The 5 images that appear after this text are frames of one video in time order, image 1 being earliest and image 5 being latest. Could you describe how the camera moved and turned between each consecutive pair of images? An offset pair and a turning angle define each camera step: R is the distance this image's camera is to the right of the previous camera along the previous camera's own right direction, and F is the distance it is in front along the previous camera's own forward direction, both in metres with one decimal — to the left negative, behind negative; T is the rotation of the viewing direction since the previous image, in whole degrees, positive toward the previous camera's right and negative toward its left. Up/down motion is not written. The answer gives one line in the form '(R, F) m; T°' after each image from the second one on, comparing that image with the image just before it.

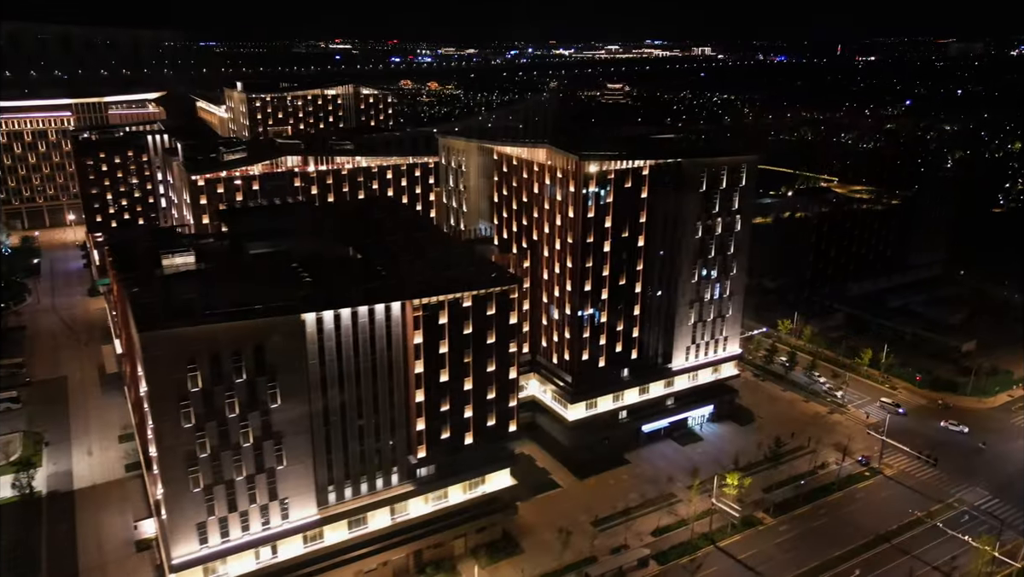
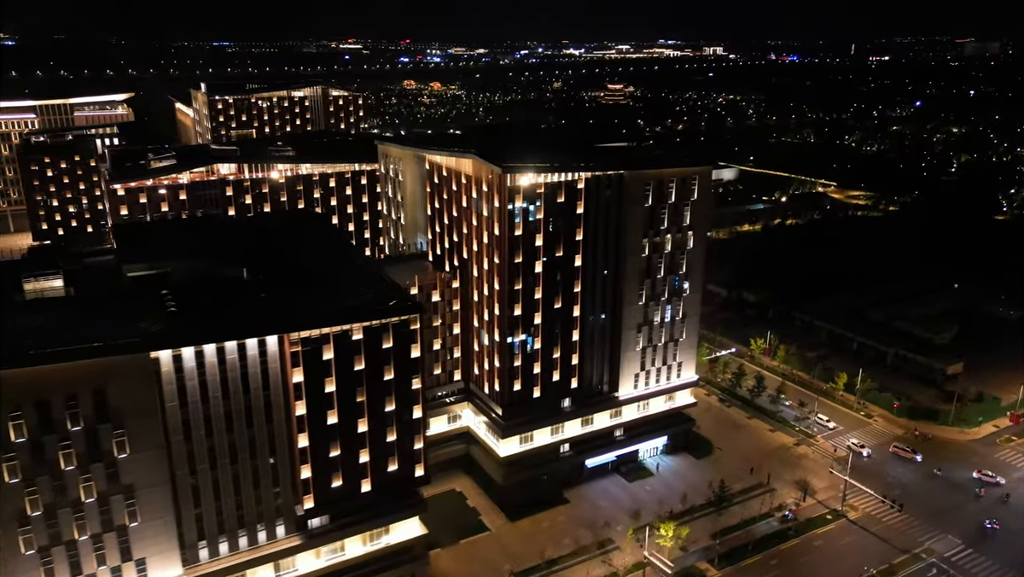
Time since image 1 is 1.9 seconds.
(+7.1, +5.7) m; -1°
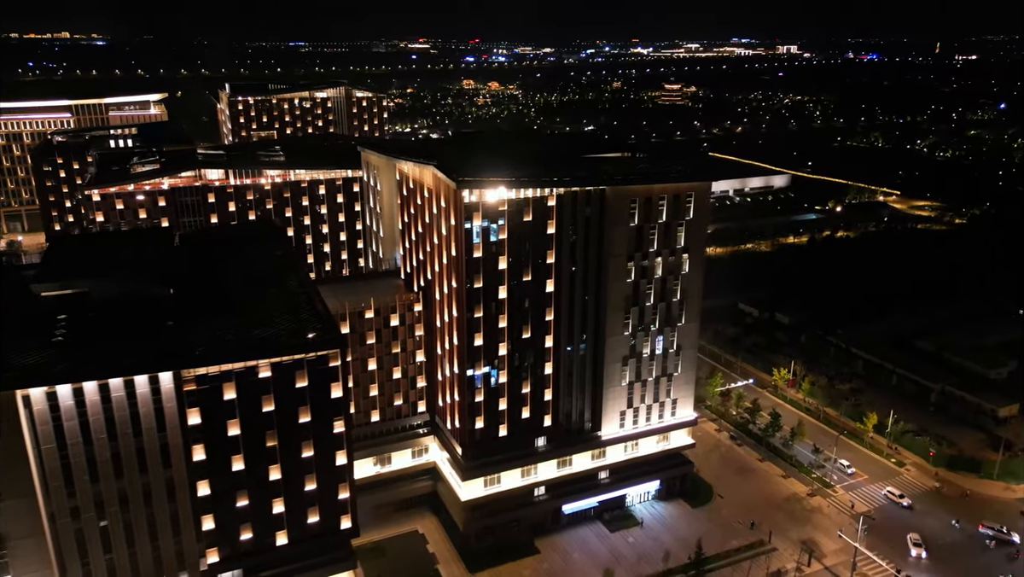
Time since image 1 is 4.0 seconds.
(+7.1, +6.3) m; -5°
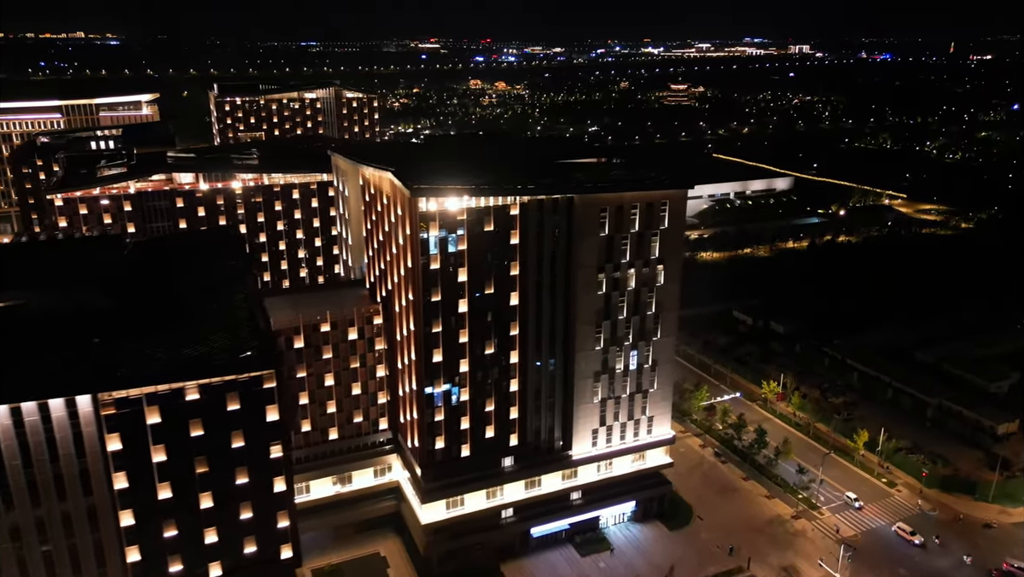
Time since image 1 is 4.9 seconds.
(+3.3, +2.7) m; -1°
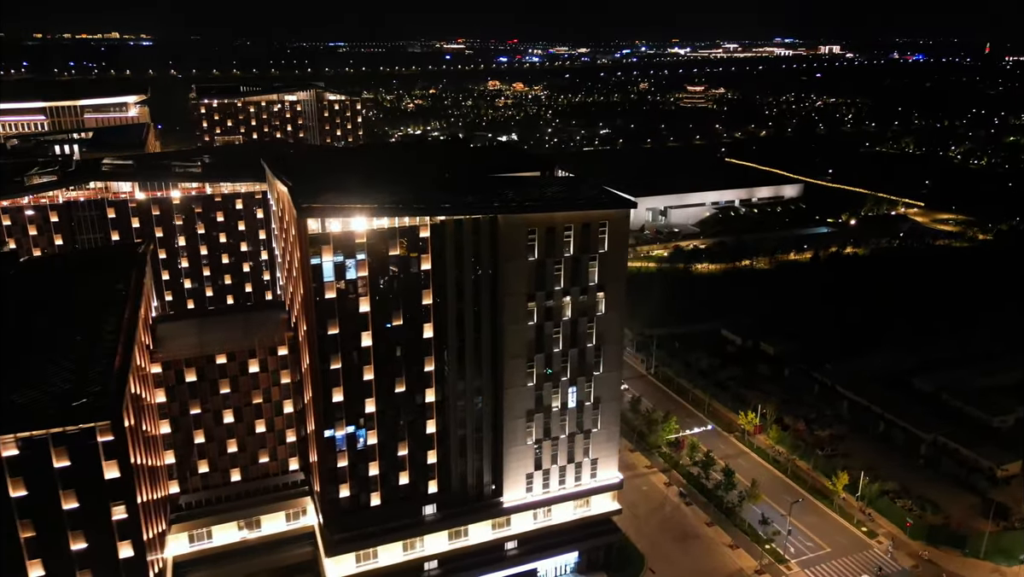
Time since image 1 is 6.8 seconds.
(+6.9, +5.6) m; -2°
